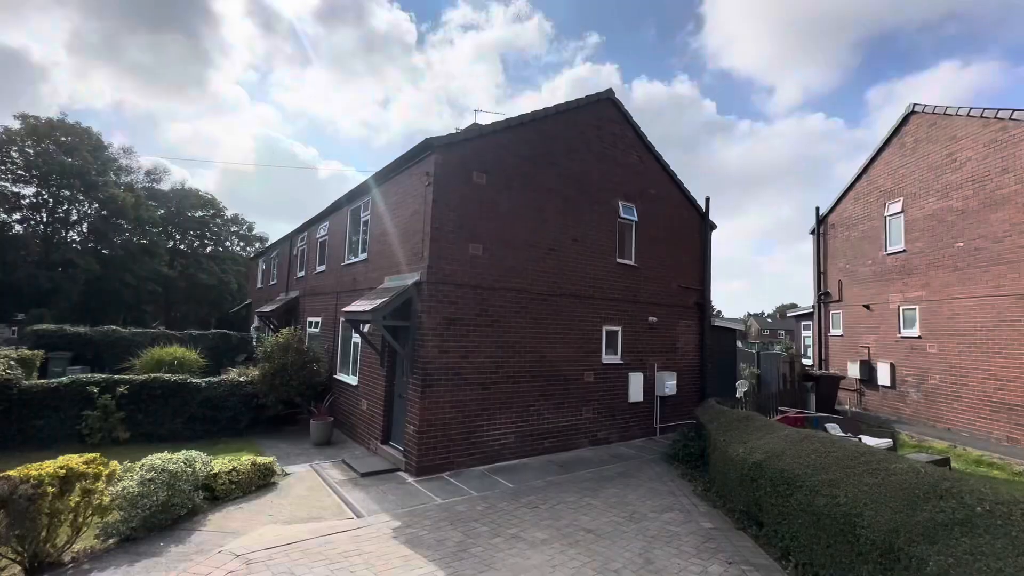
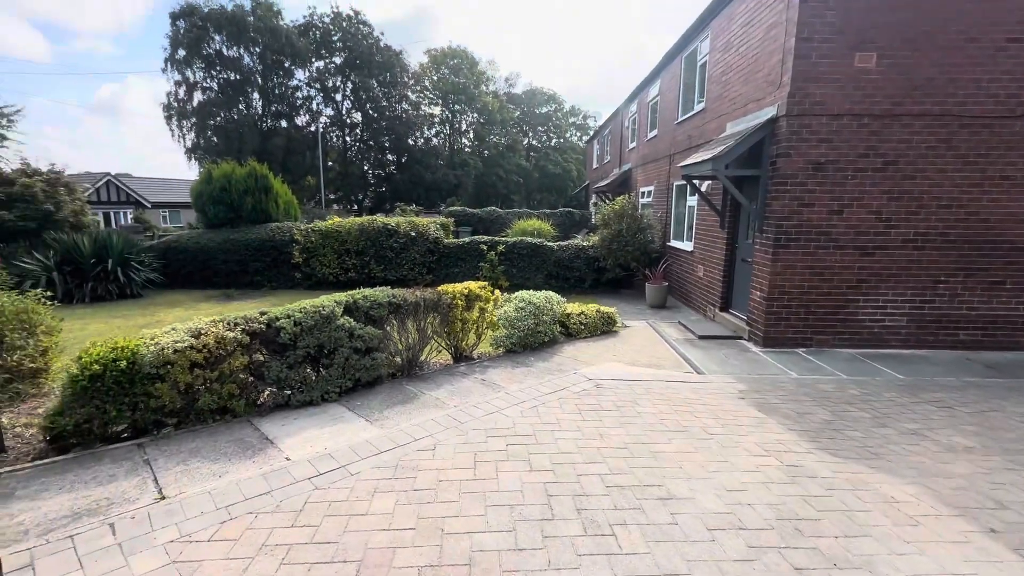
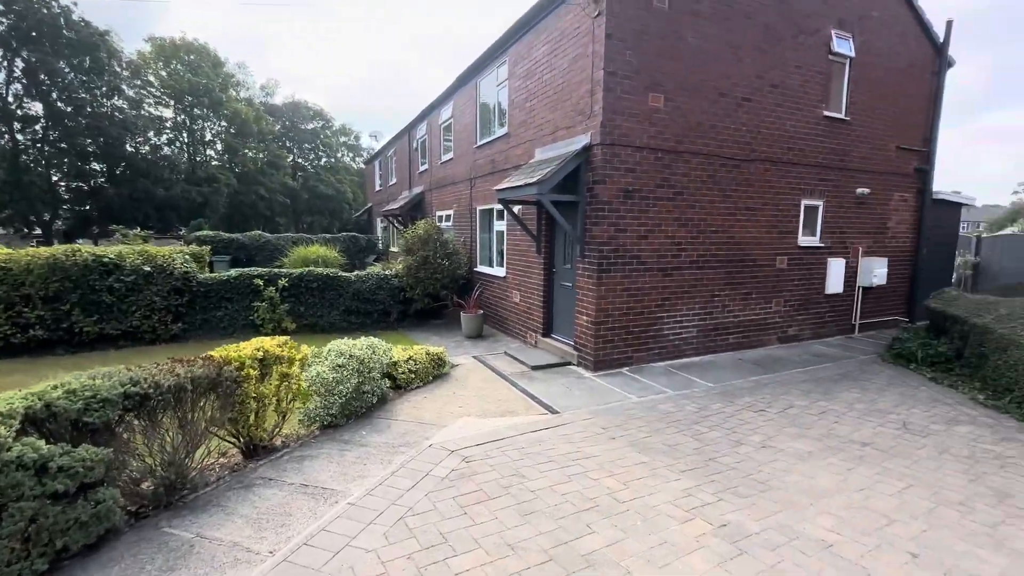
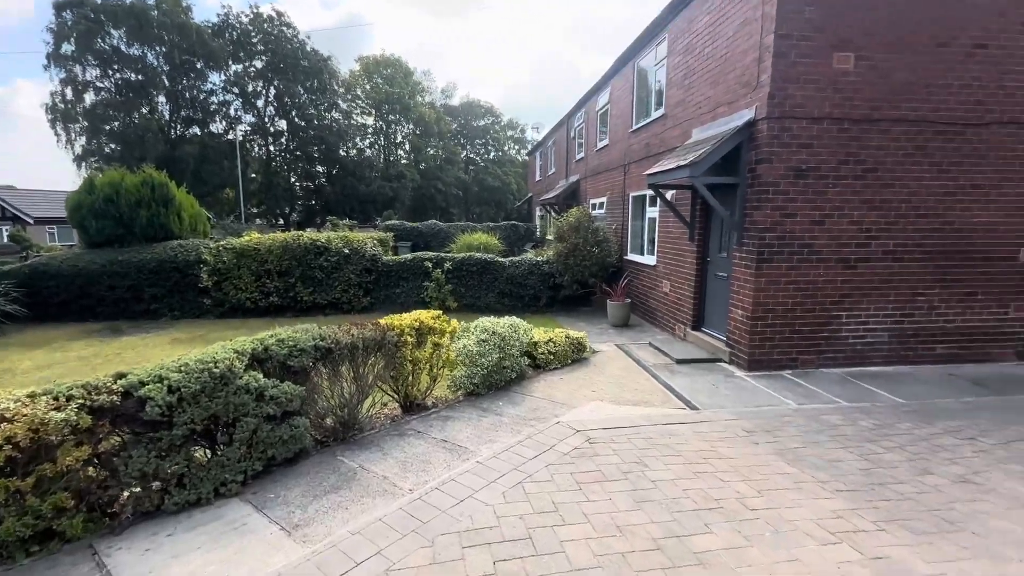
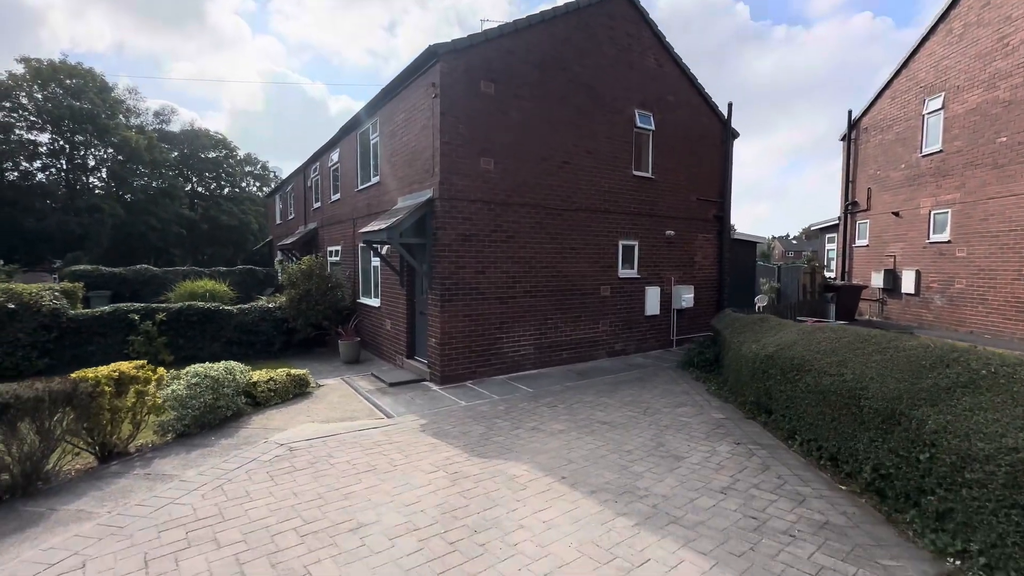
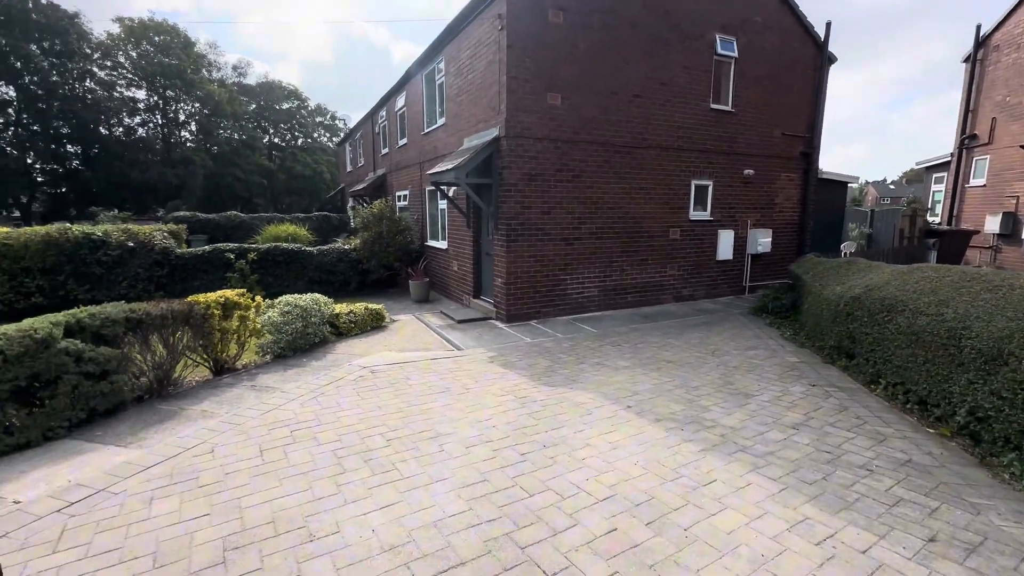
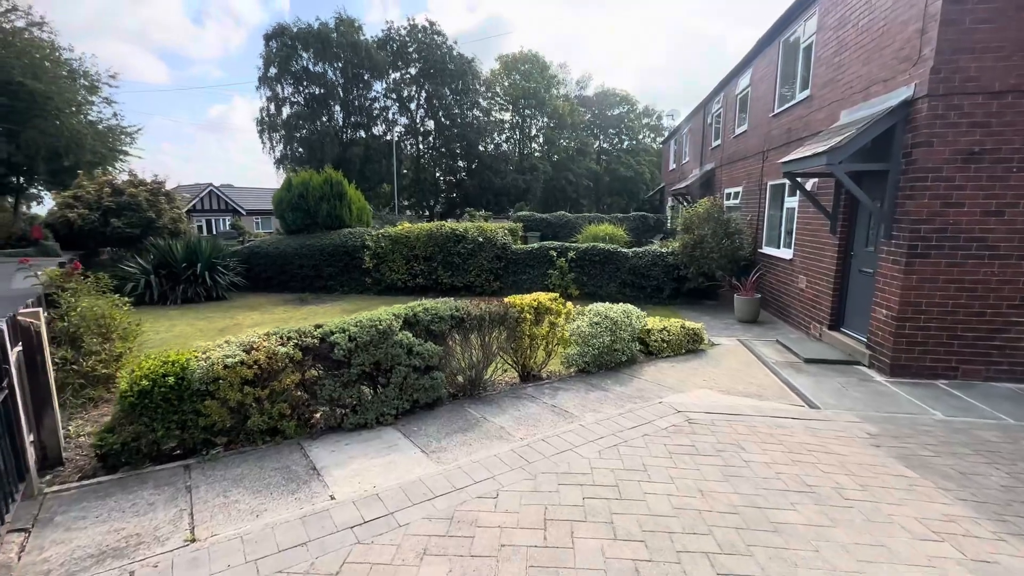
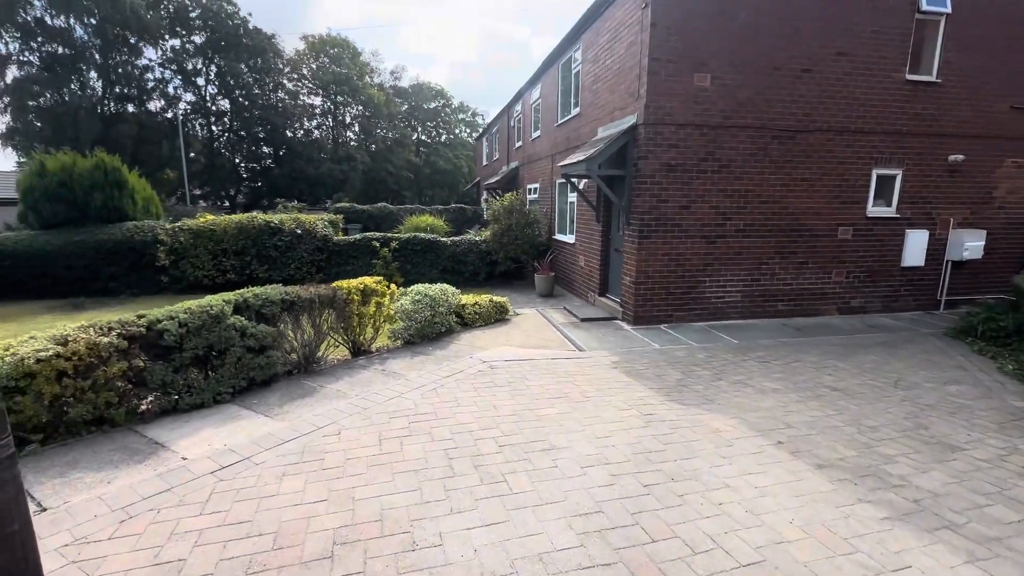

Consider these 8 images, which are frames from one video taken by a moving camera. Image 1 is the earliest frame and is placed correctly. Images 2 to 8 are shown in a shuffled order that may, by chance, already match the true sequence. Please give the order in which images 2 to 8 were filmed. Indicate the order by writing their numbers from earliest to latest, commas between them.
5, 6, 8, 2, 7, 4, 3
